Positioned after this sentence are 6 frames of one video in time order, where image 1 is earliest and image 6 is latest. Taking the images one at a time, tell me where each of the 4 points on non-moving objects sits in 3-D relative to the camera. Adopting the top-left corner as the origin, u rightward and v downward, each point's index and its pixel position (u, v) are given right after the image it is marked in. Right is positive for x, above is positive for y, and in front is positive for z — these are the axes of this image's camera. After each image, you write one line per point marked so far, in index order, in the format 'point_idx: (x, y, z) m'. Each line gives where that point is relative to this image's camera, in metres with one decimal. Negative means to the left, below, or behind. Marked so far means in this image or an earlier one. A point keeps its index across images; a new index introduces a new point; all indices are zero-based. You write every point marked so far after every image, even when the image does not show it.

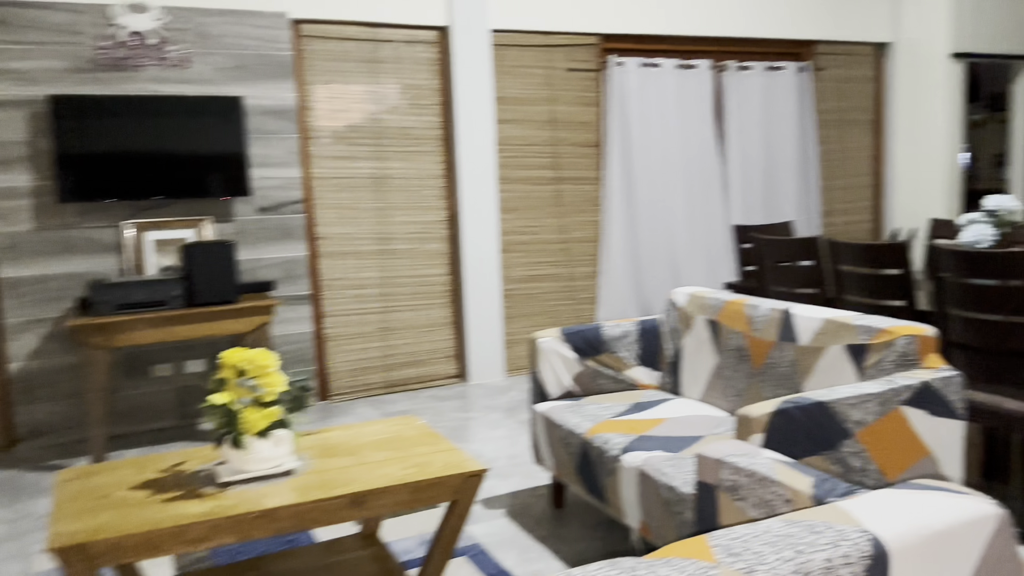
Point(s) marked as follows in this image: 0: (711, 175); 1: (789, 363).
0: (+1.4, +0.8, +5.4) m
1: (+0.9, -0.2, +2.6) m
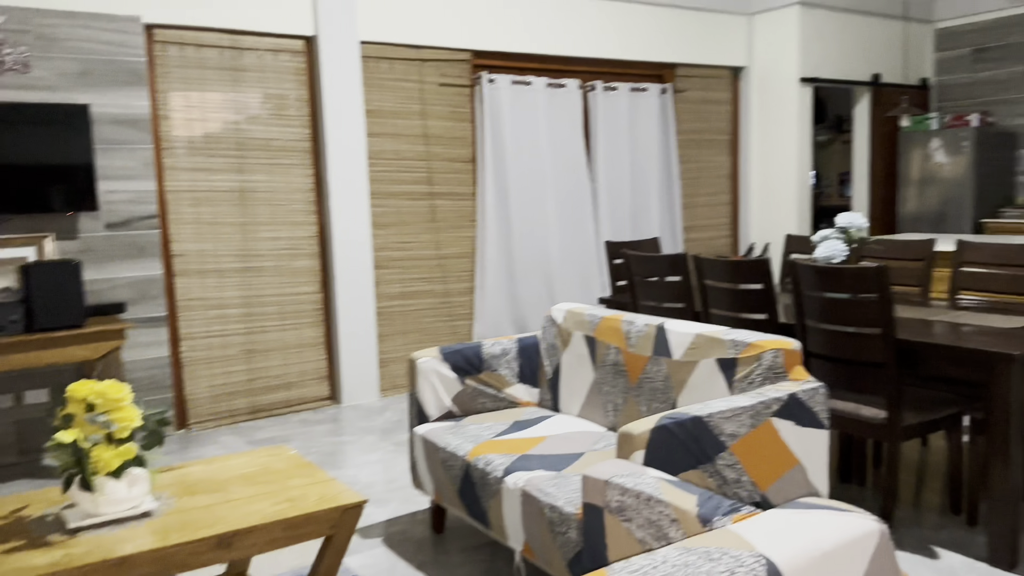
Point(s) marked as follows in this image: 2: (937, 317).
0: (+0.5, +0.7, +5.5) m
1: (+0.5, -0.3, +2.6) m
2: (+1.6, -0.1, +3.1) m
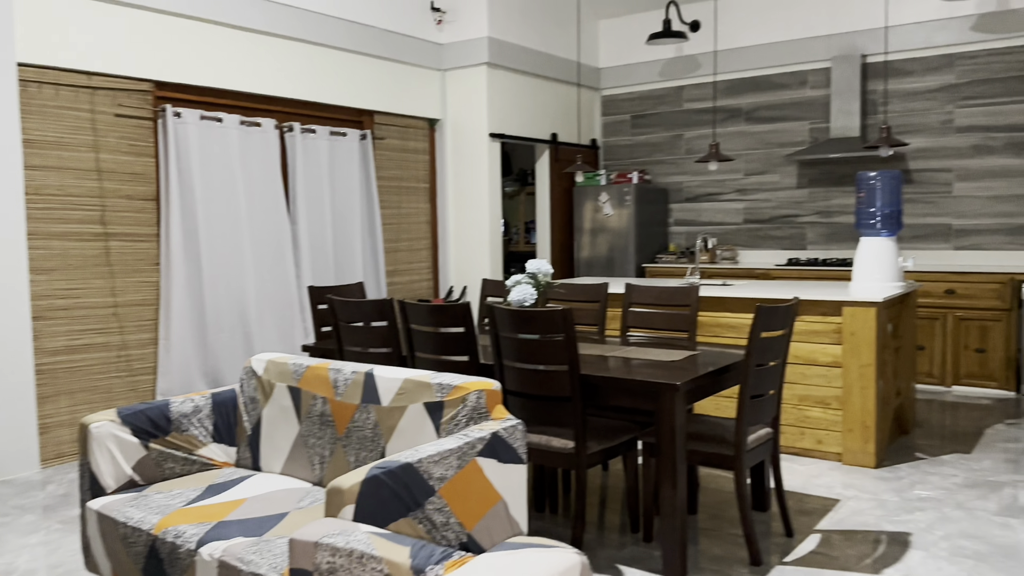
0: (-1.6, +0.4, +5.3) m
1: (-0.5, -0.4, +2.6) m
2: (+0.4, -0.3, +3.4) m
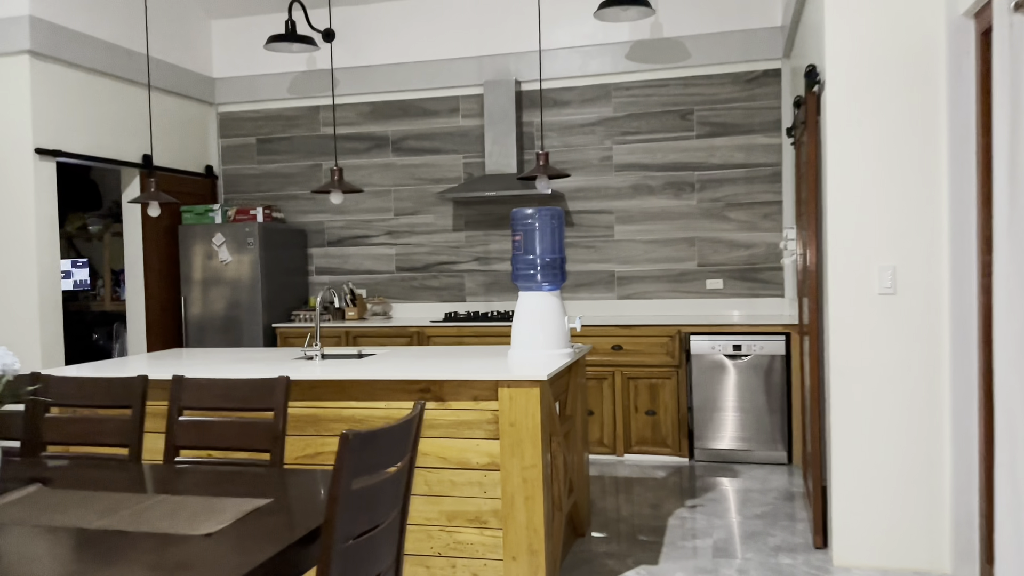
0: (-3.5, -0.1, +3.0) m
1: (-1.5, -0.7, +0.8) m
2: (-0.9, -0.5, +1.9) m
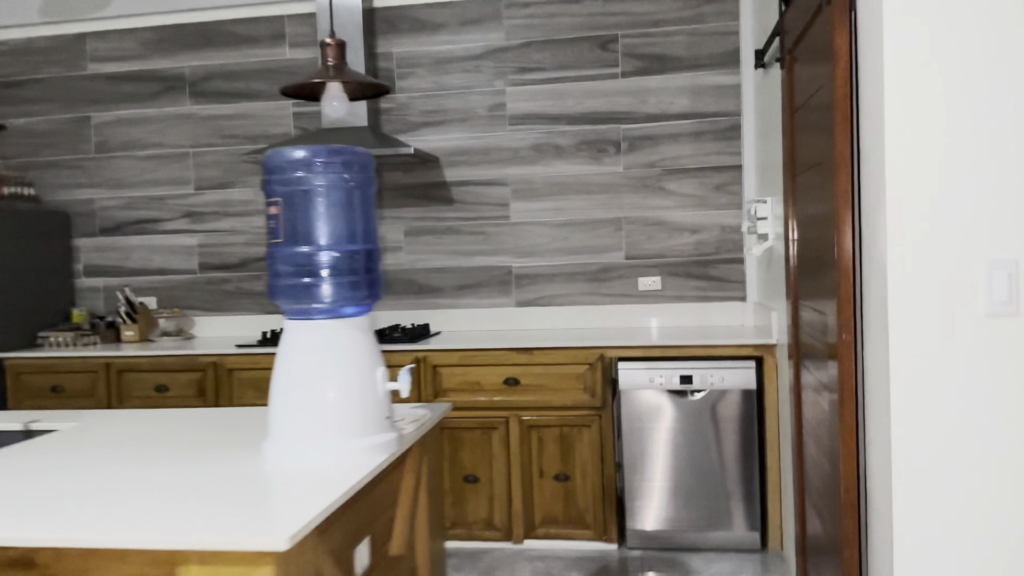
0: (-4.0, -0.2, +1.0) m
1: (-1.7, -0.8, -0.9) m
2: (-1.3, -0.6, +0.2) m
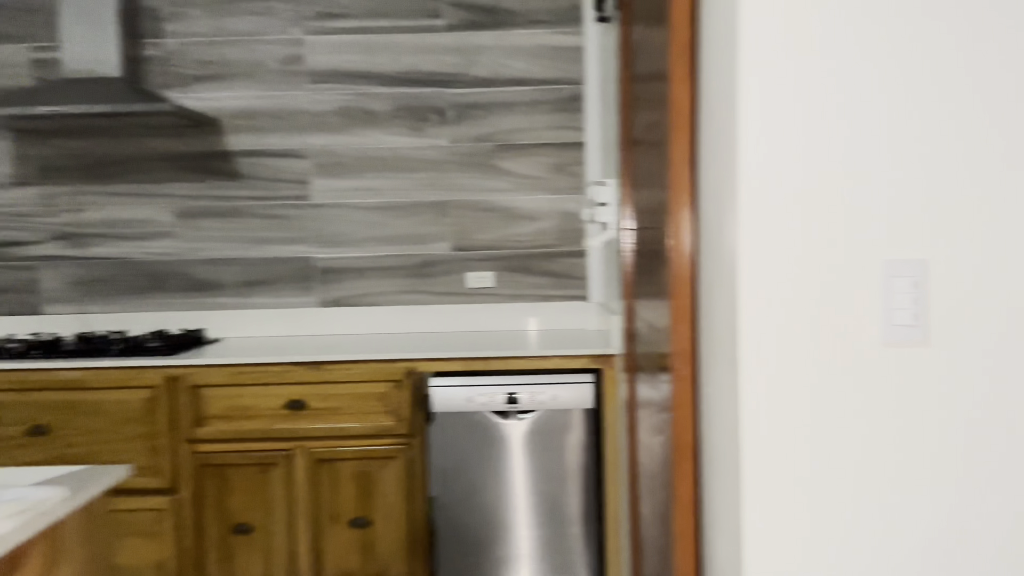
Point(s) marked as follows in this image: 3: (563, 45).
0: (-4.3, -0.2, -0.3) m
1: (-1.7, -0.8, -1.8) m
2: (-1.5, -0.6, -0.6) m
3: (+0.2, +0.9, +3.1) m
